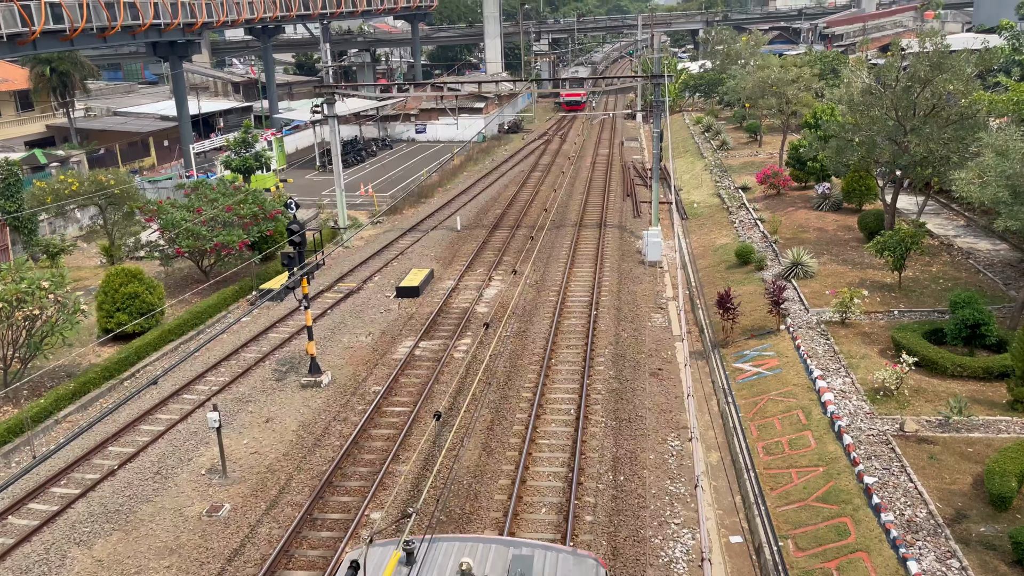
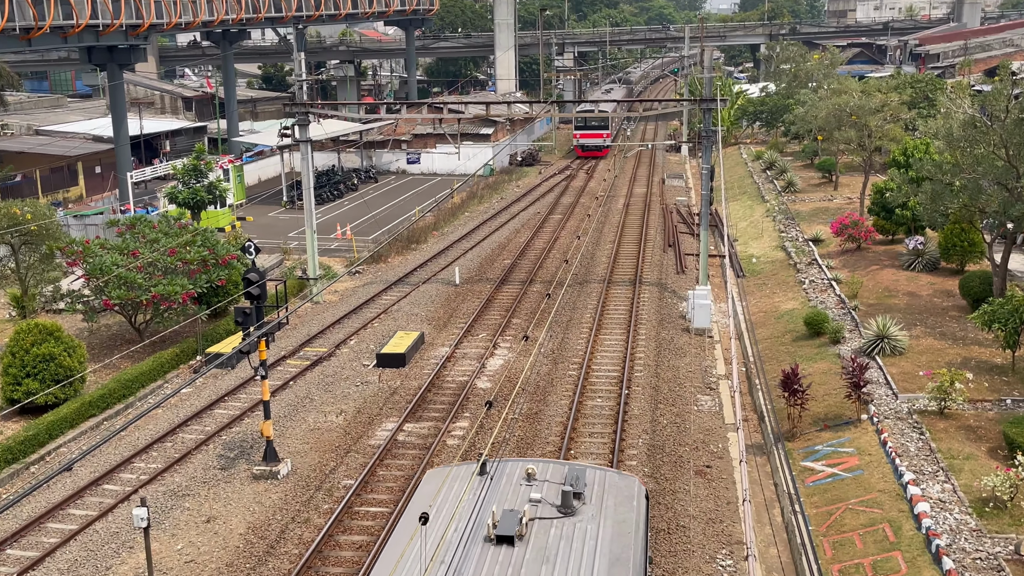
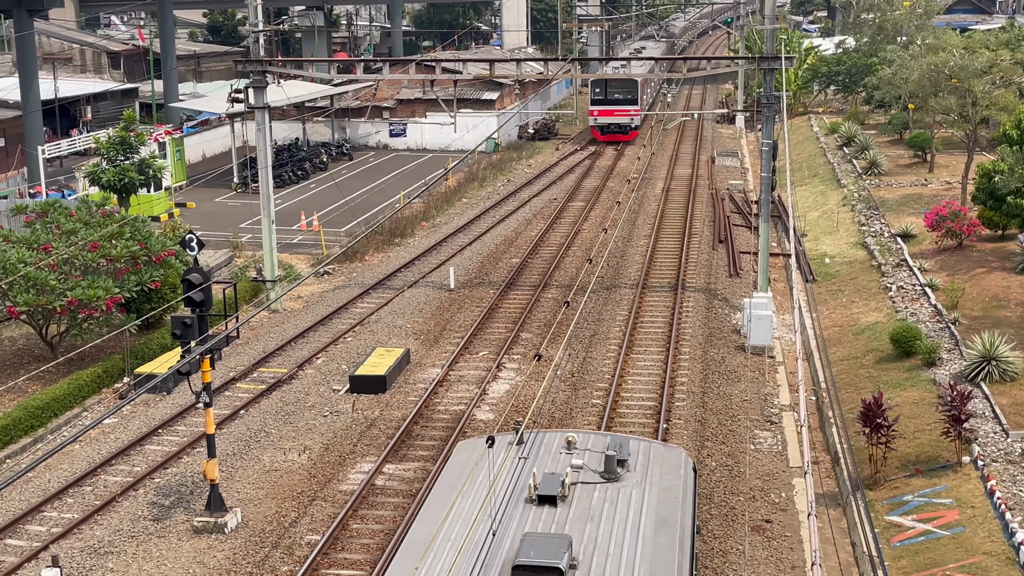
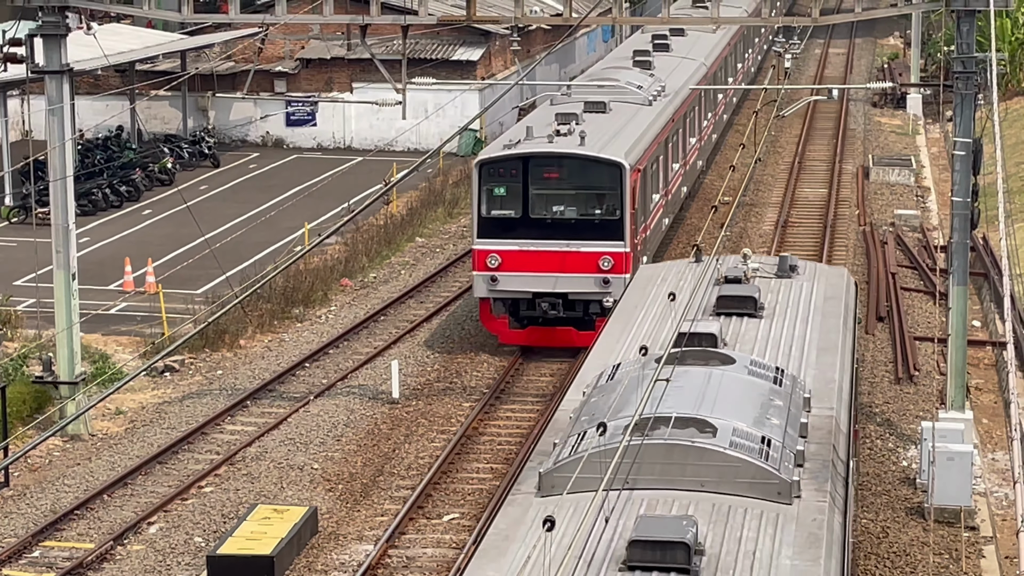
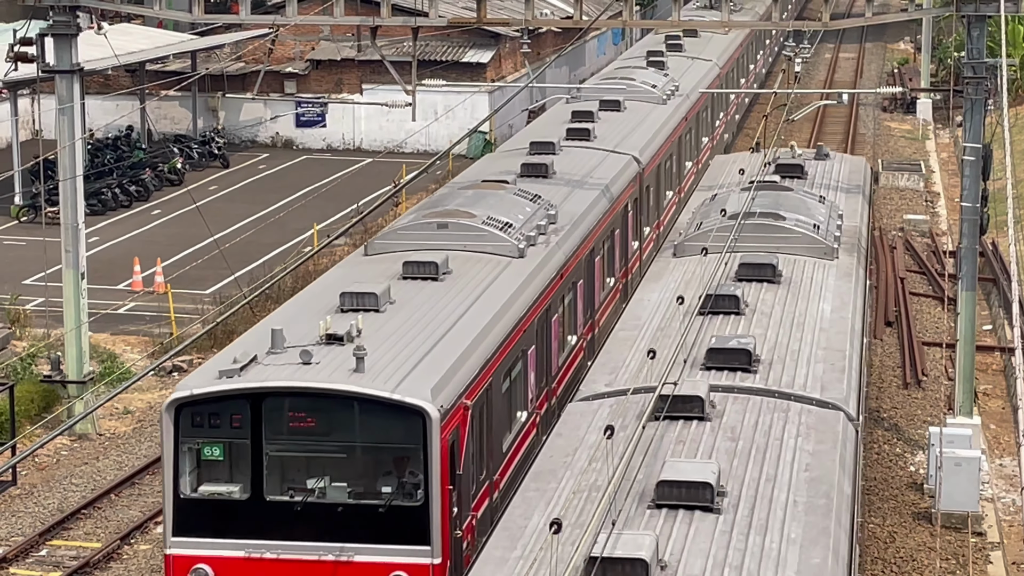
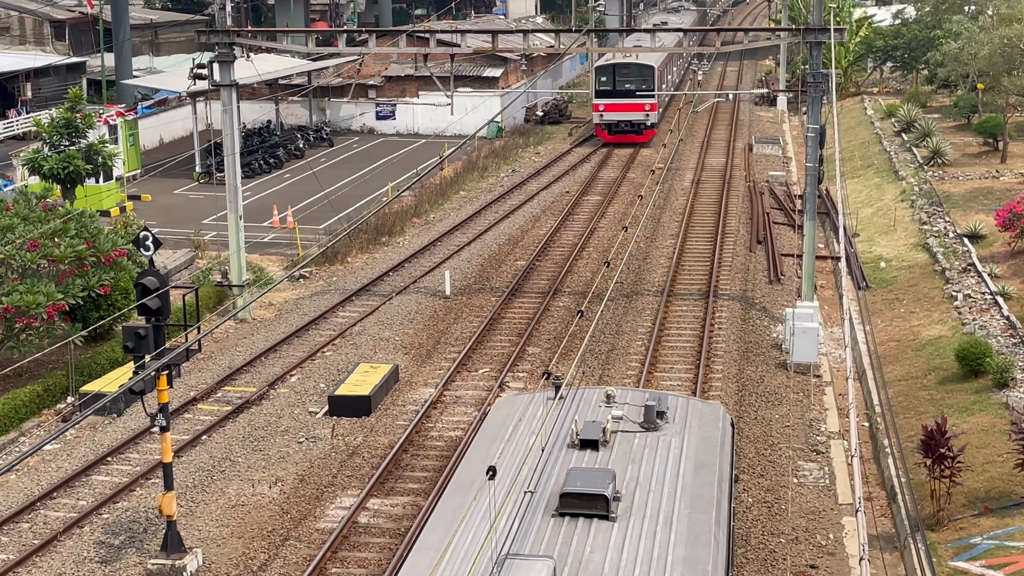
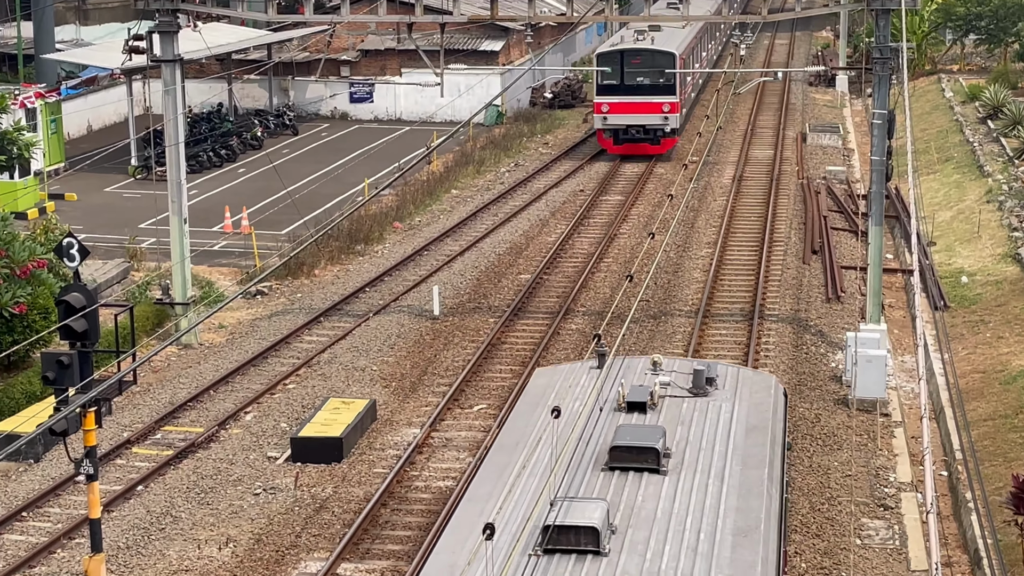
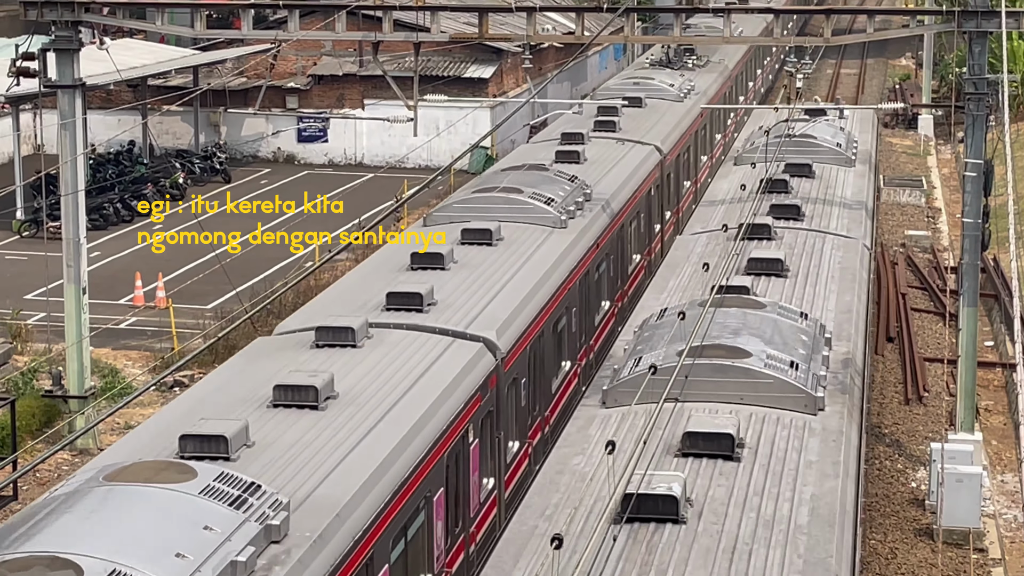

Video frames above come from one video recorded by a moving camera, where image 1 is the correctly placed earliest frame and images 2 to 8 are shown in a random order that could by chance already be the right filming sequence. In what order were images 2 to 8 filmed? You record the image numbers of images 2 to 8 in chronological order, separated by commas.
2, 3, 6, 7, 4, 5, 8
